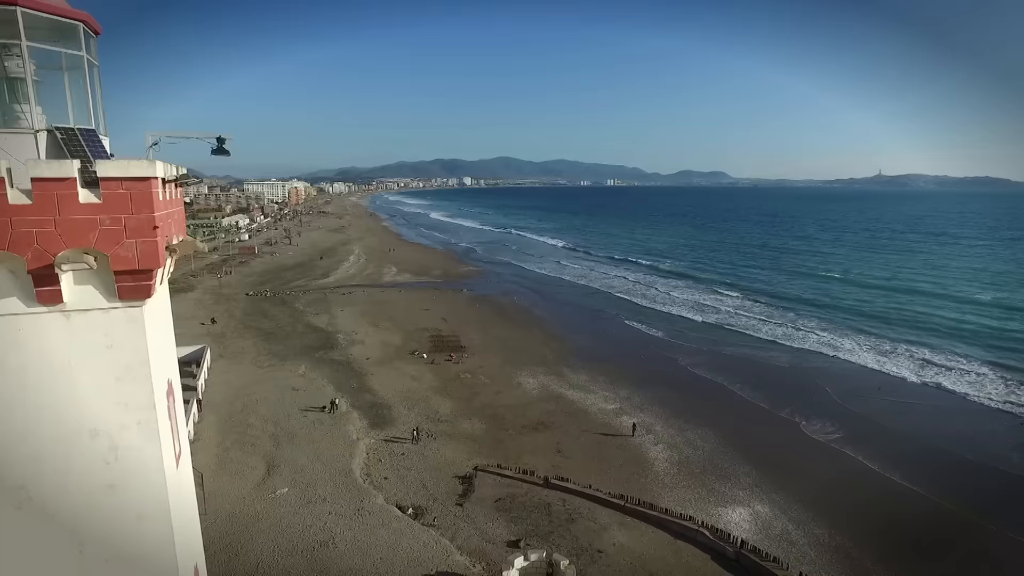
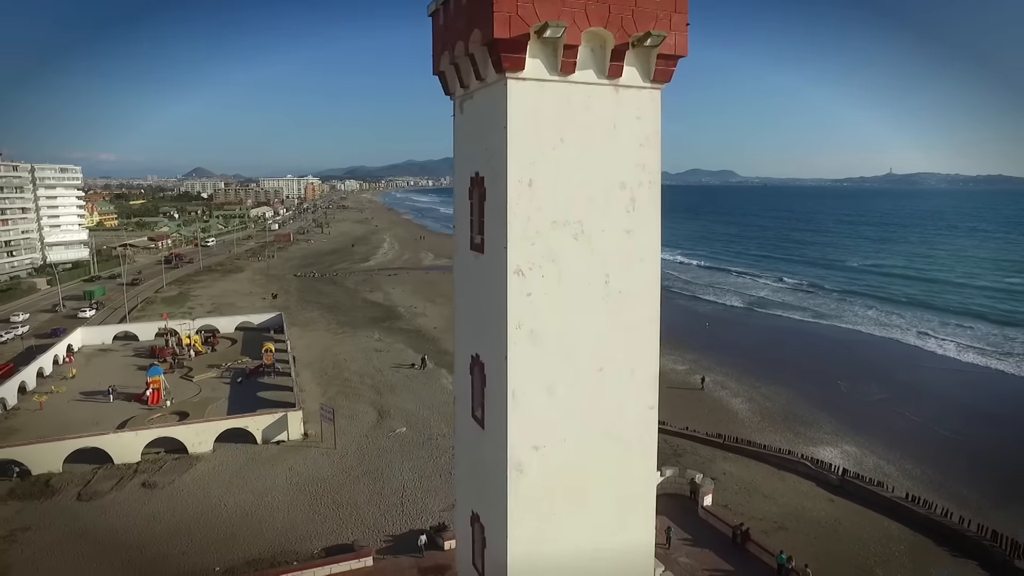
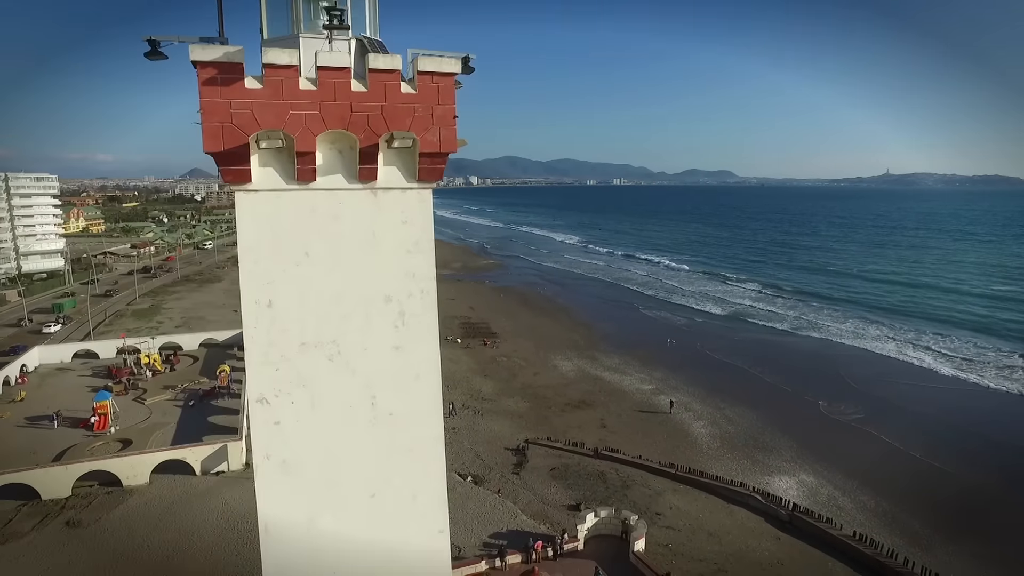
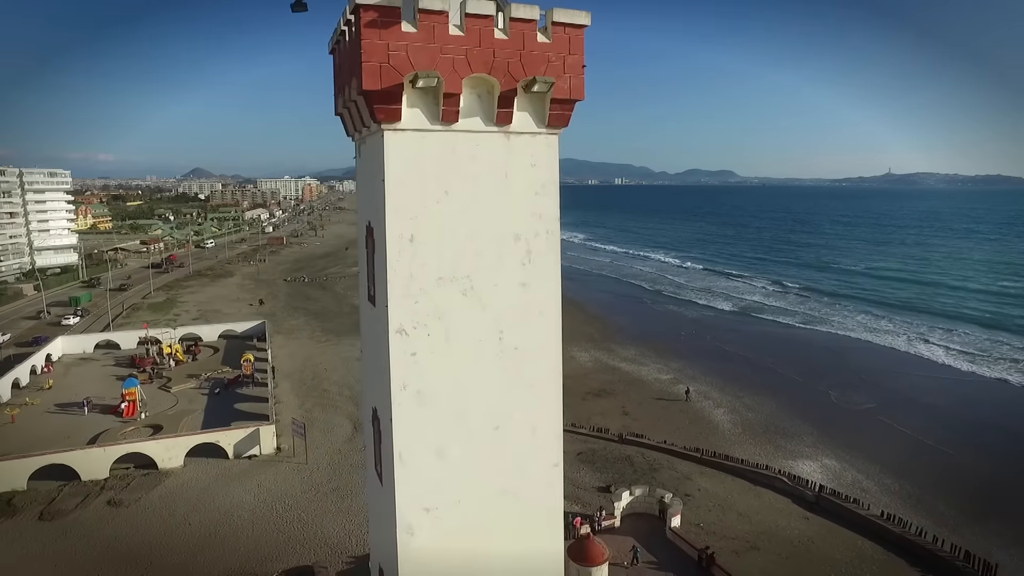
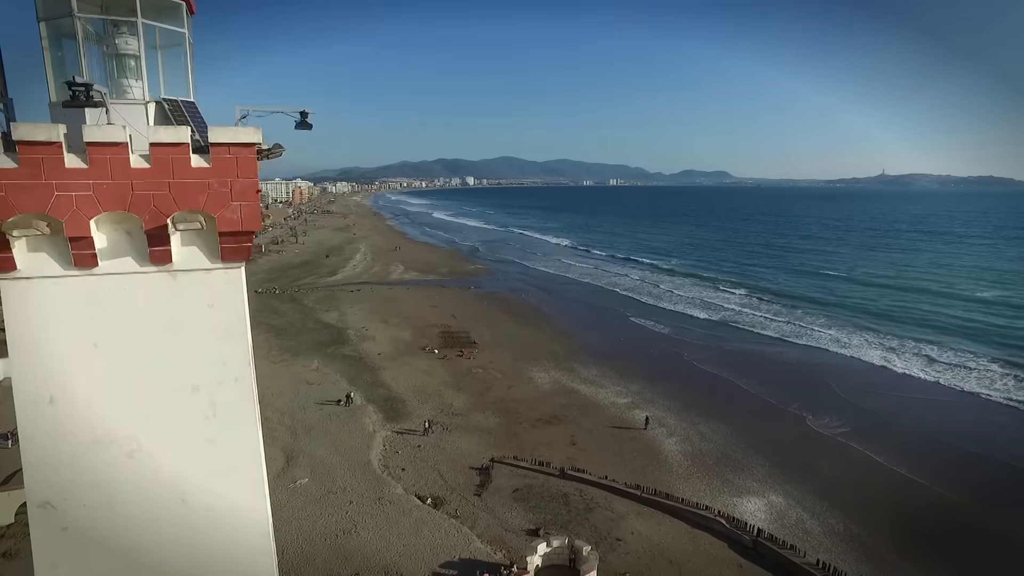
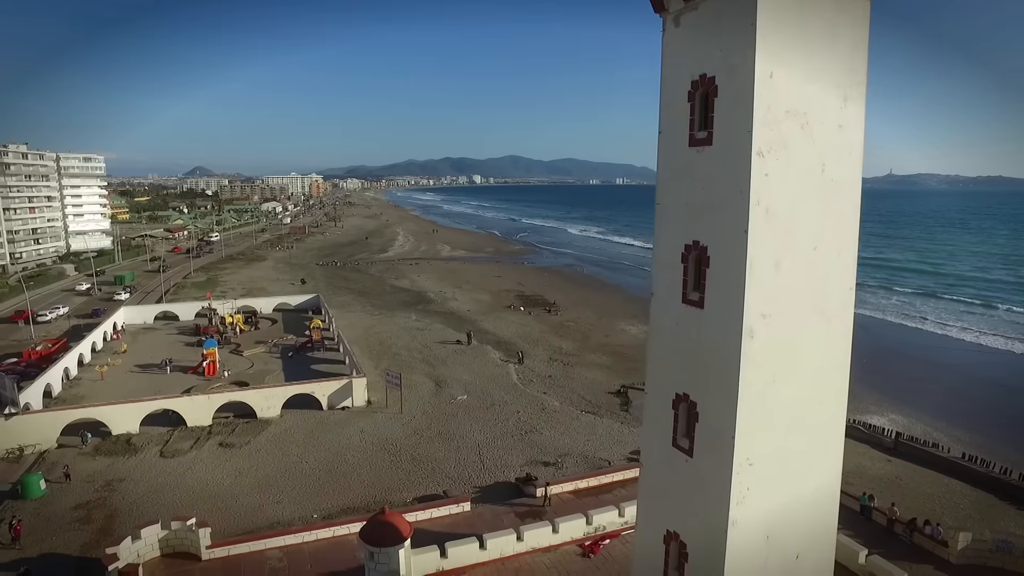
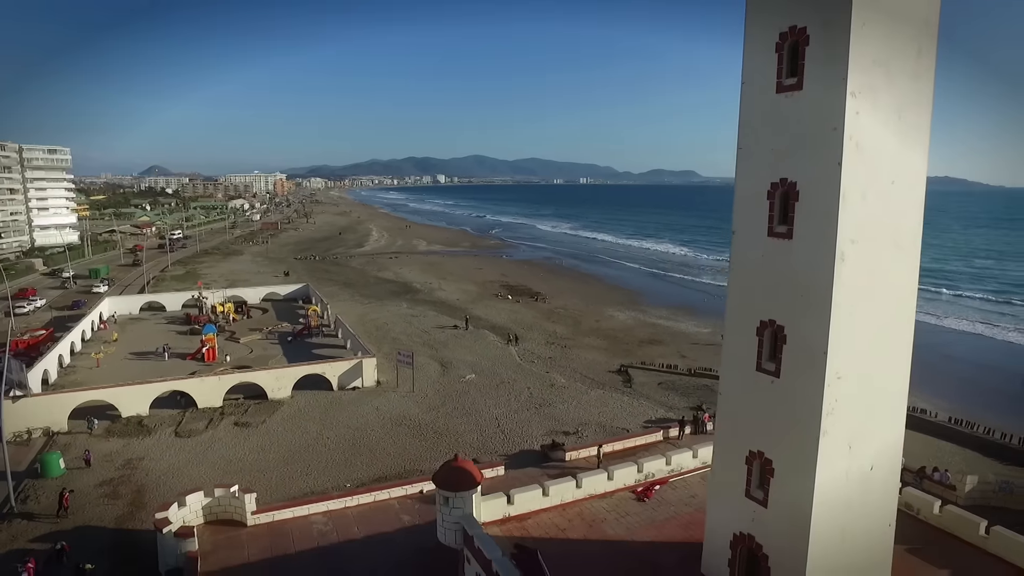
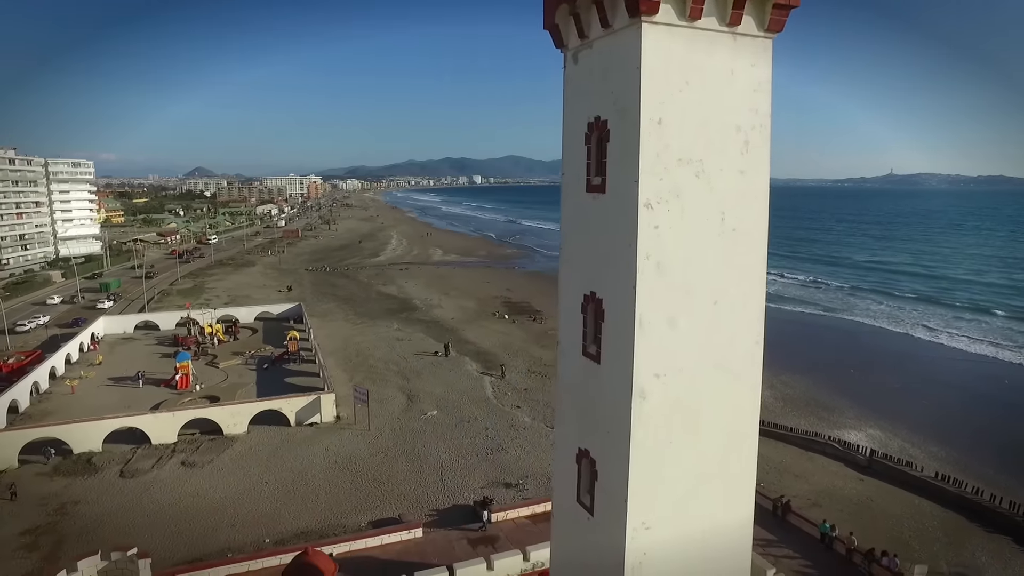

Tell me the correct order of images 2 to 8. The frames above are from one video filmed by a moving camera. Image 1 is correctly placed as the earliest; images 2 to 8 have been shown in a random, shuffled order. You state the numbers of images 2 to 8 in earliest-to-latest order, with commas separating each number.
5, 3, 4, 2, 8, 6, 7
